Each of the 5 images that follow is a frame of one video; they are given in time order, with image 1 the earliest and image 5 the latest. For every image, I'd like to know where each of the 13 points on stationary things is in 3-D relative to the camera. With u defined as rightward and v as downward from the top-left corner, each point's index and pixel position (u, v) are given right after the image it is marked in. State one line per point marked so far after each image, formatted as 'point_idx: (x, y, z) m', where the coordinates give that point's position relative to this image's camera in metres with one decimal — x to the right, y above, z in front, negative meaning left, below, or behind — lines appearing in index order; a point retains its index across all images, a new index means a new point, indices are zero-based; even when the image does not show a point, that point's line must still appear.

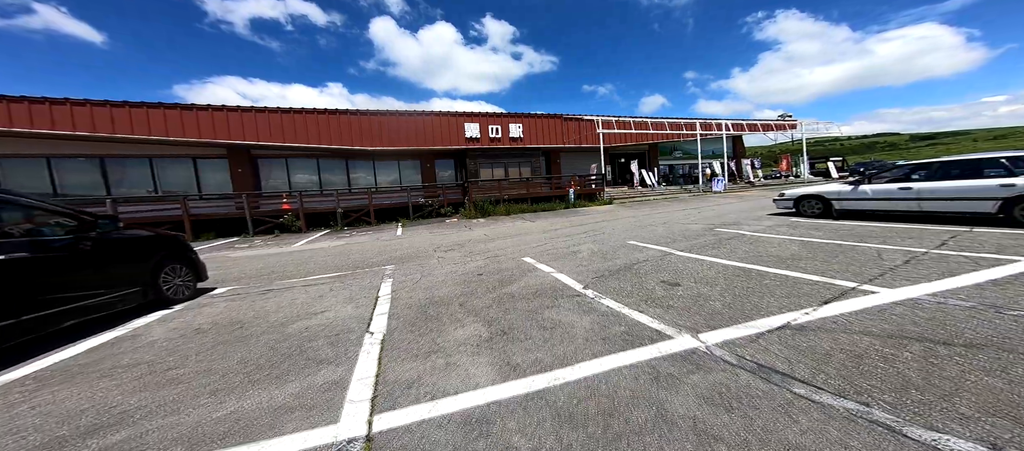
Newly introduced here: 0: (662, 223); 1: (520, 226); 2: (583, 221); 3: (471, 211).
0: (+4.6, +0.1, +9.8) m
1: (+0.2, 0.0, +12.5) m
2: (+2.9, +0.2, +12.7) m
3: (-1.9, +0.7, +15.7) m
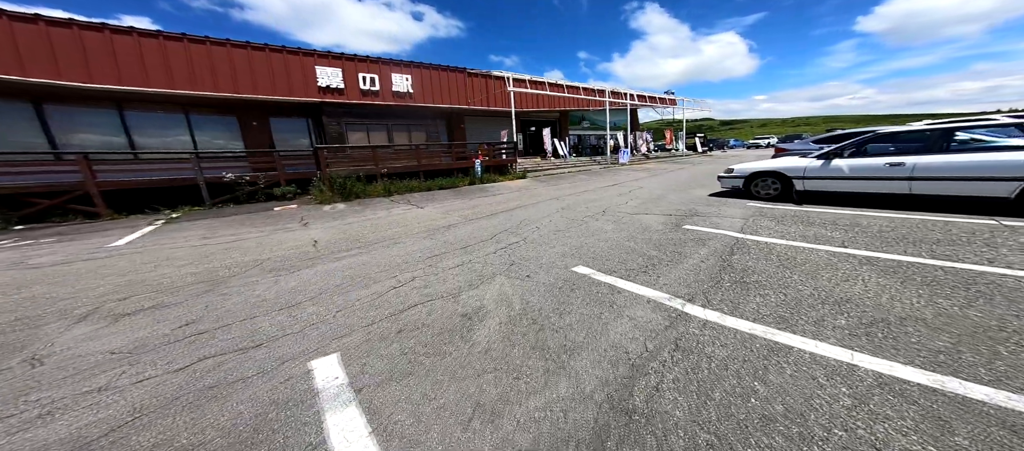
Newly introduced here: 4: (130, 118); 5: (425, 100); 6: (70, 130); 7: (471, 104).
0: (+1.8, +0.3, +6.7) m
1: (-3.1, +0.2, +8.0) m
2: (-0.7, +0.5, +8.9) m
3: (-6.1, +1.1, +10.3) m
4: (-12.4, +3.5, +10.4) m
5: (-4.2, +6.1, +15.4) m
6: (-13.3, +2.9, +9.6) m
7: (-2.2, +6.6, +17.2) m
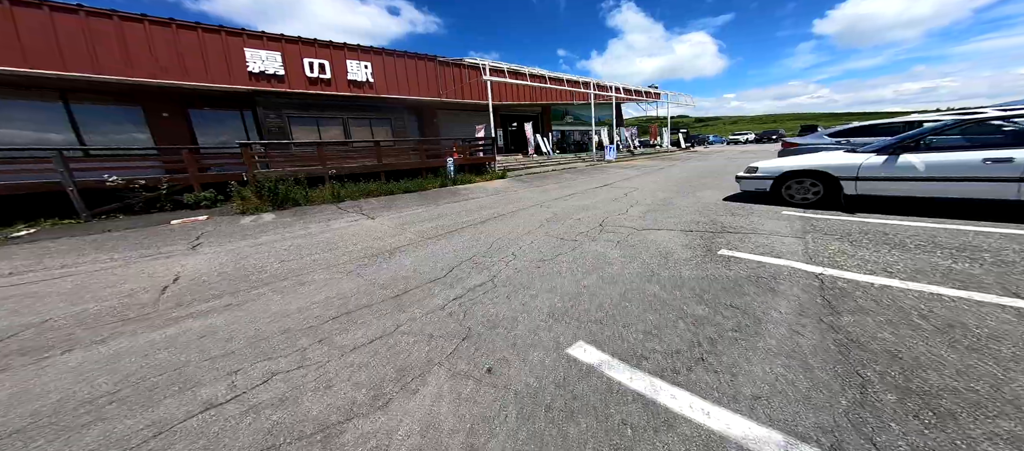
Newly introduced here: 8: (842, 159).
0: (+1.3, 0.0, +5.0) m
1: (-3.7, -0.2, +6.1) m
2: (-1.3, +0.2, +7.1) m
3: (-6.8, +0.7, +8.2) m
4: (-13.1, +3.0, +8.0) m
5: (-5.2, +5.7, +13.4) m
6: (-14.0, +2.4, +7.2) m
7: (-3.3, +6.3, +15.3) m
8: (+5.3, +1.1, +5.2) m
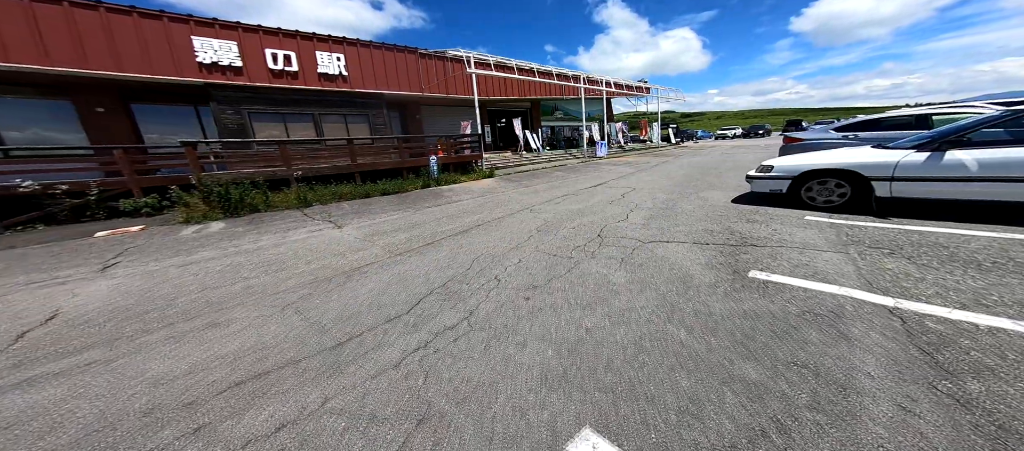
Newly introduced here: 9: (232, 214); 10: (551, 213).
0: (+1.1, -0.2, +4.2) m
1: (-3.9, -0.4, +5.2) m
2: (-1.6, 0.0, +6.3) m
3: (-7.1, +0.4, +7.2) m
4: (-13.5, +2.7, +6.8) m
5: (-5.8, +5.5, +12.4) m
6: (-14.3, +2.0, +5.9) m
7: (-3.9, +6.1, +14.4) m
8: (+5.0, +1.0, +4.5) m
9: (-6.5, +0.3, +7.4) m
10: (+0.8, +0.2, +6.0) m
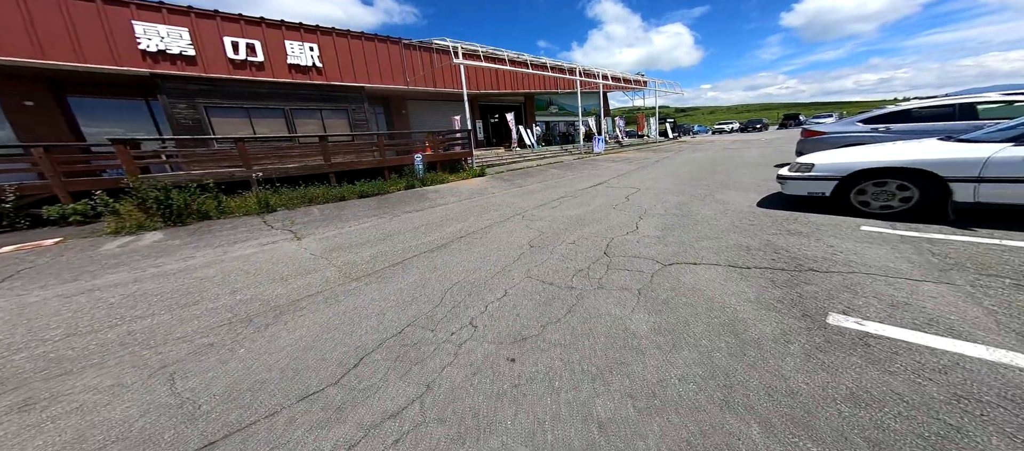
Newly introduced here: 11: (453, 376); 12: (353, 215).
0: (+1.0, -0.4, +3.3) m
1: (-4.1, -0.6, +4.2) m
2: (-1.8, -0.1, +5.3) m
3: (-7.3, +0.2, +6.2) m
4: (-13.7, +2.4, +5.6) m
5: (-6.1, +5.4, +11.3) m
6: (-14.5, +1.7, +4.8) m
7: (-4.3, +6.0, +13.3) m
8: (+4.9, +0.9, +3.6) m
9: (-6.7, 0.0, +6.3) m
10: (+0.6, +0.1, +5.0) m
11: (-0.4, -0.8, +2.1) m
12: (-3.7, +0.3, +7.4) m
